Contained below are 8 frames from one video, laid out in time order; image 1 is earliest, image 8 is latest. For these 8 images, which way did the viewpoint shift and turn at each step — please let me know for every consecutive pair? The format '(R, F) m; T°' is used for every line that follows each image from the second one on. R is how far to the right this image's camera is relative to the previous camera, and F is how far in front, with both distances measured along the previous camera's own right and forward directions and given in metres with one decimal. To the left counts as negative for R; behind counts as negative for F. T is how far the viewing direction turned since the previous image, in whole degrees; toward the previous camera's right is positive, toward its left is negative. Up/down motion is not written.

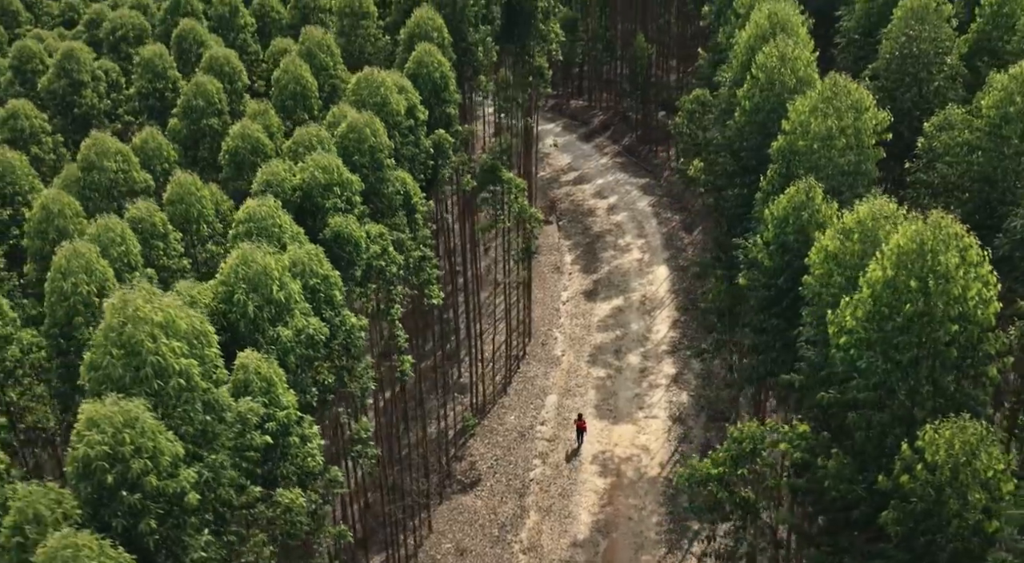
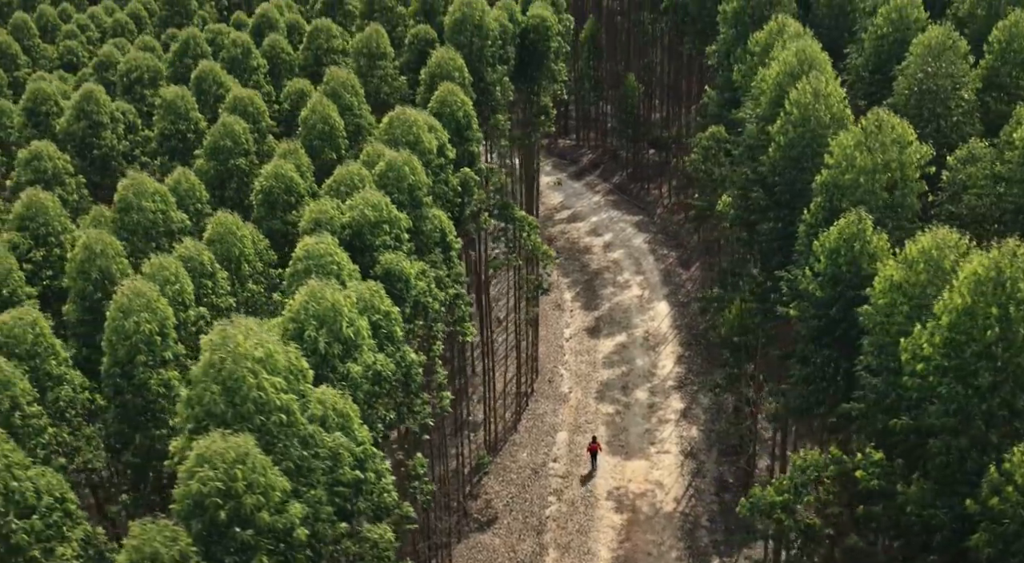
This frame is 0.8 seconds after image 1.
(-2.1, -0.2) m; +1°
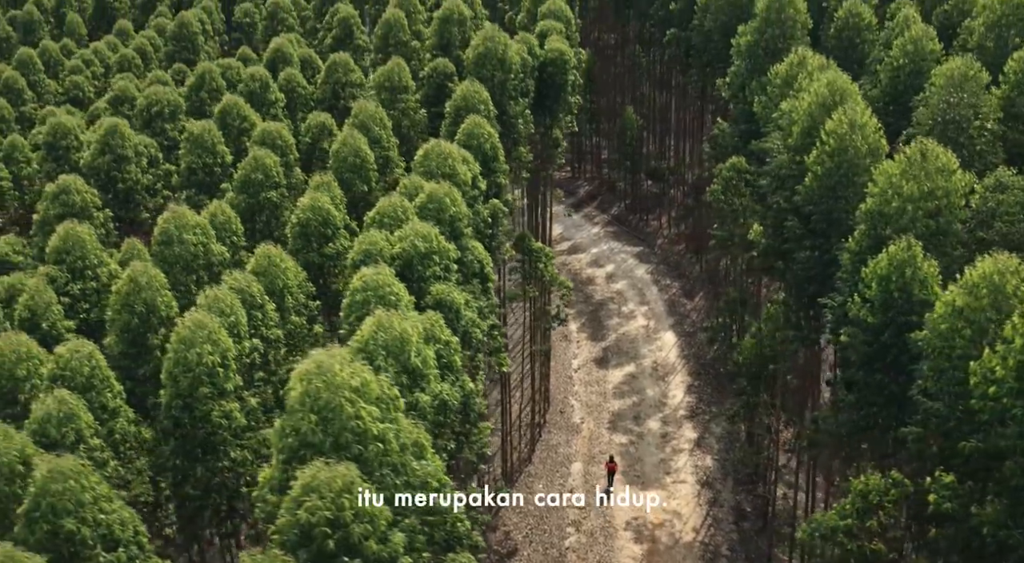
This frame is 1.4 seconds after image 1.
(-1.9, -0.2) m; +1°
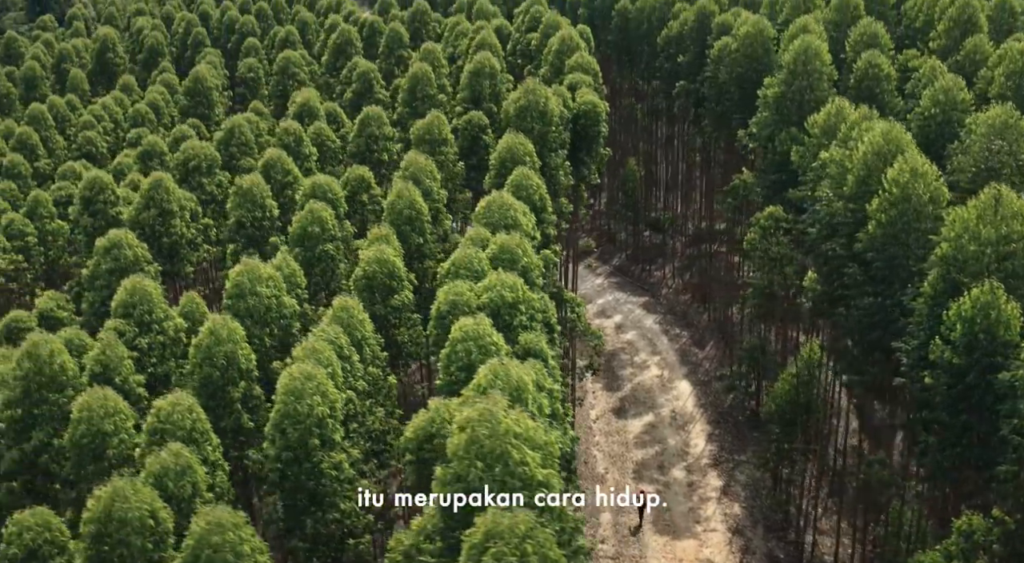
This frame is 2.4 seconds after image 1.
(-3.2, -0.2) m; +2°
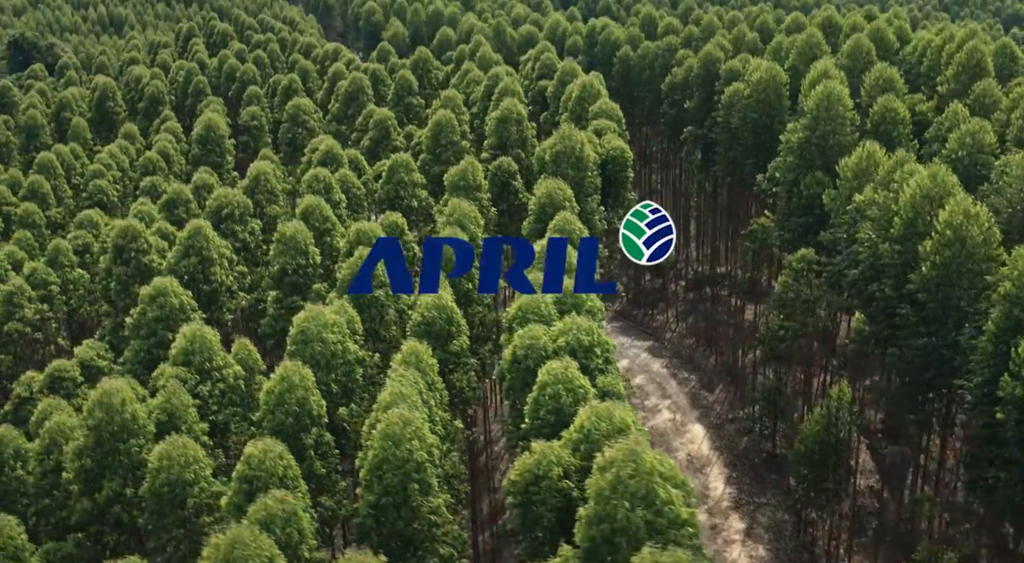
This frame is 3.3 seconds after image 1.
(-2.9, -0.2) m; +1°
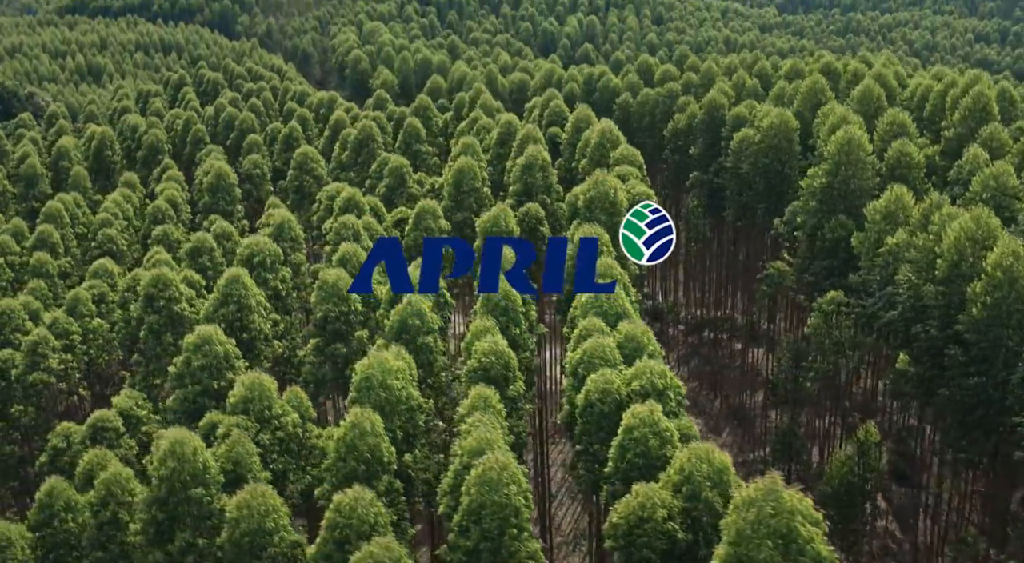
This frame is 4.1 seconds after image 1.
(-2.9, -0.2) m; +2°
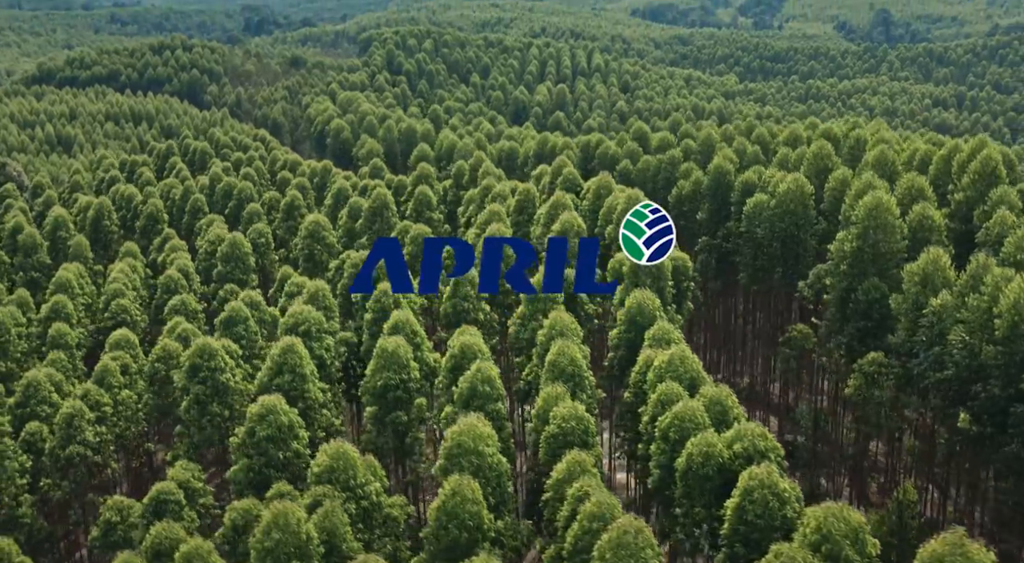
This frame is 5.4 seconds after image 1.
(-4.1, -0.4) m; +2°
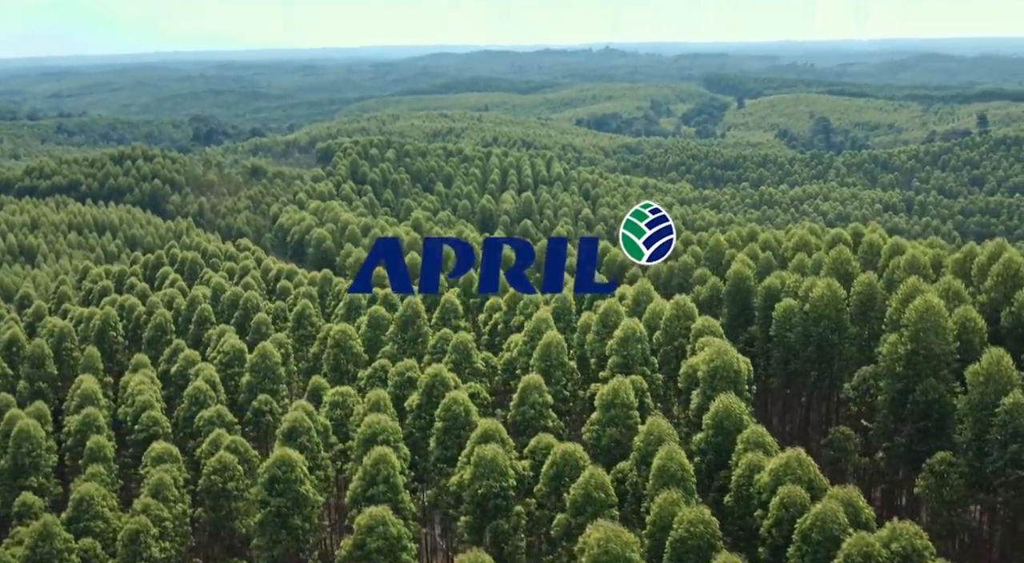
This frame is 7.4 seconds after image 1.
(-6.2, -0.7) m; +3°
